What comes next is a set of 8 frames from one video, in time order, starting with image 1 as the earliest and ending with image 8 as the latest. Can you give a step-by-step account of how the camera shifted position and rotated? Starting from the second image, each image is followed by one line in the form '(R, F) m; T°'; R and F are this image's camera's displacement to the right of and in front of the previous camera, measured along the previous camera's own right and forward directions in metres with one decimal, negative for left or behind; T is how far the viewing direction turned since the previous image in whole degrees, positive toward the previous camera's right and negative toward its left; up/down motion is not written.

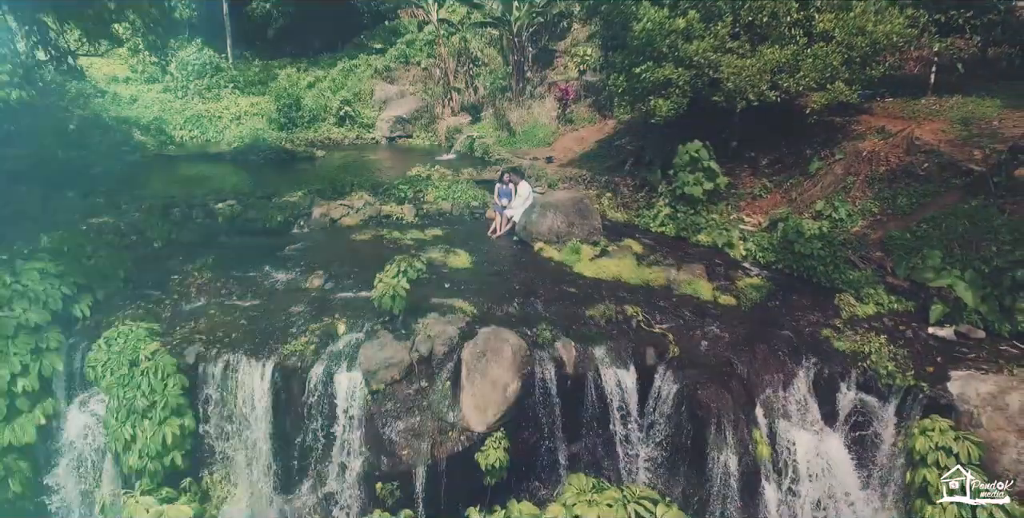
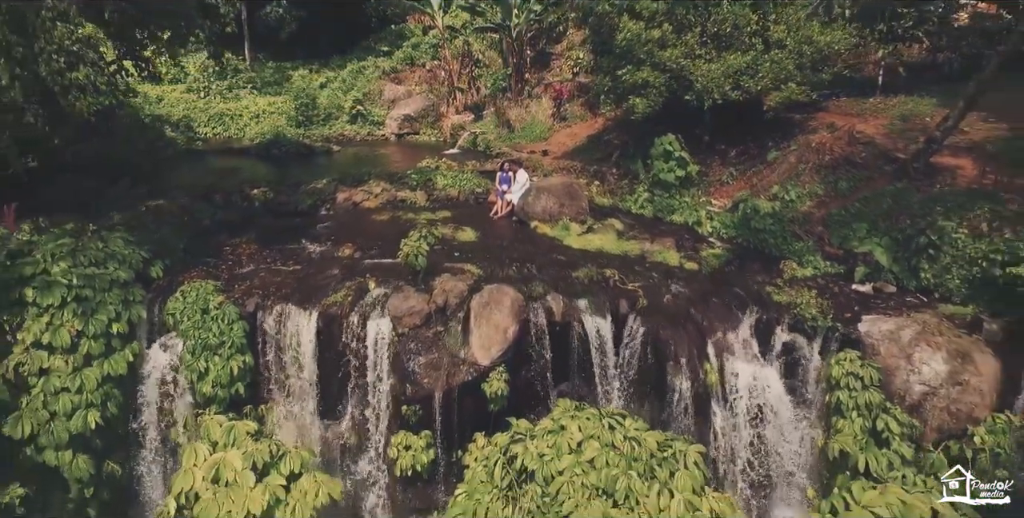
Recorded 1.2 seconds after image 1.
(0.0, -1.4) m; 0°
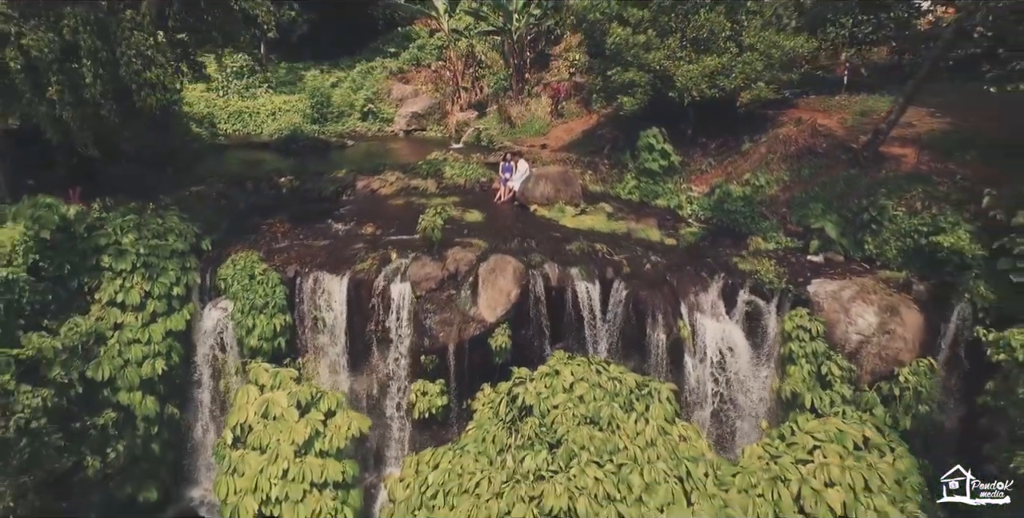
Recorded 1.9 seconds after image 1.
(0.0, -1.2) m; 0°
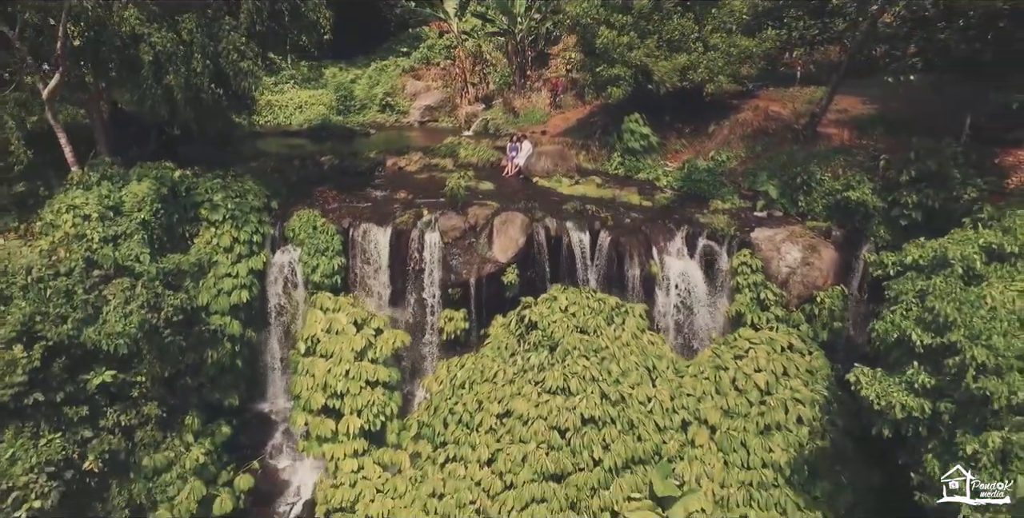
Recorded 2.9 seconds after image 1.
(-0.2, -2.2) m; 0°
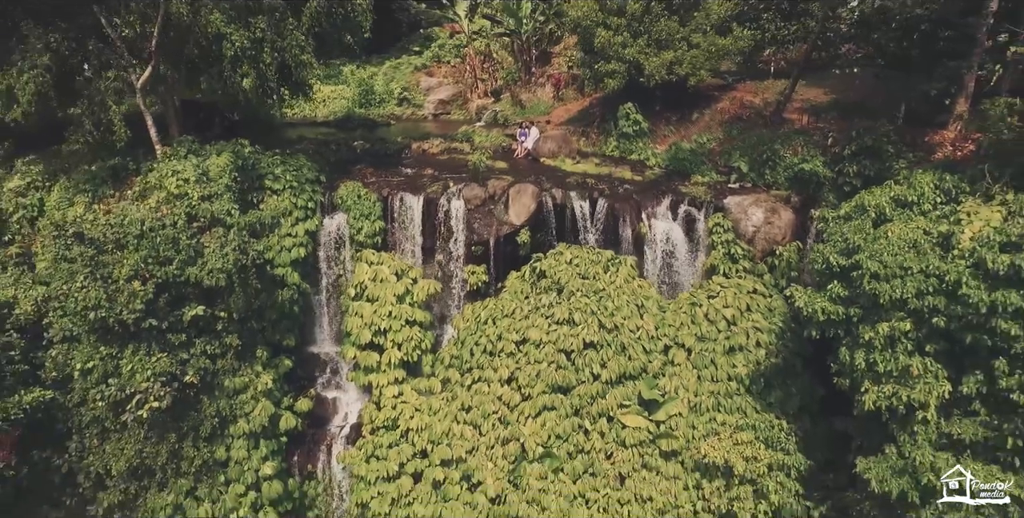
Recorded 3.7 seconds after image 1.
(-0.3, -2.0) m; 0°
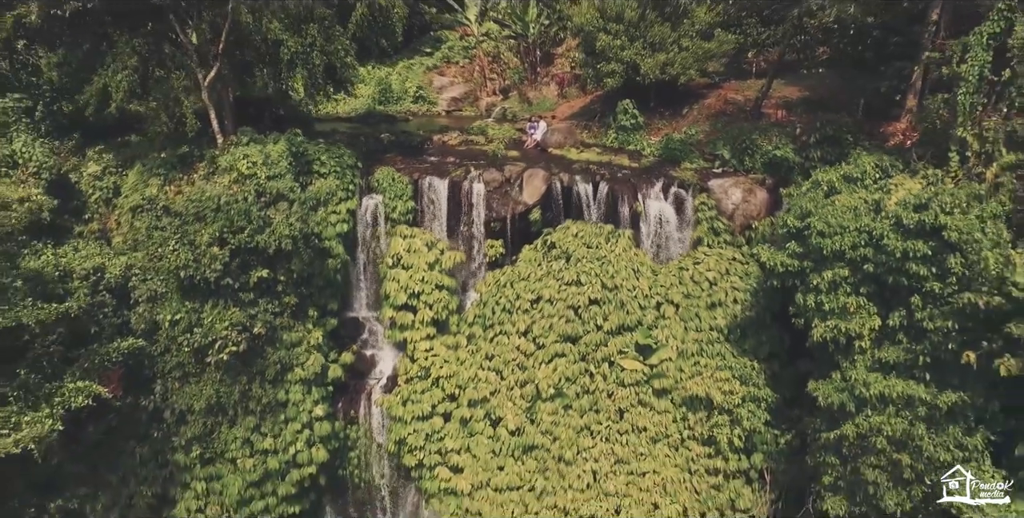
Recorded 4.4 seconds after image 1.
(-0.4, -2.0) m; 0°
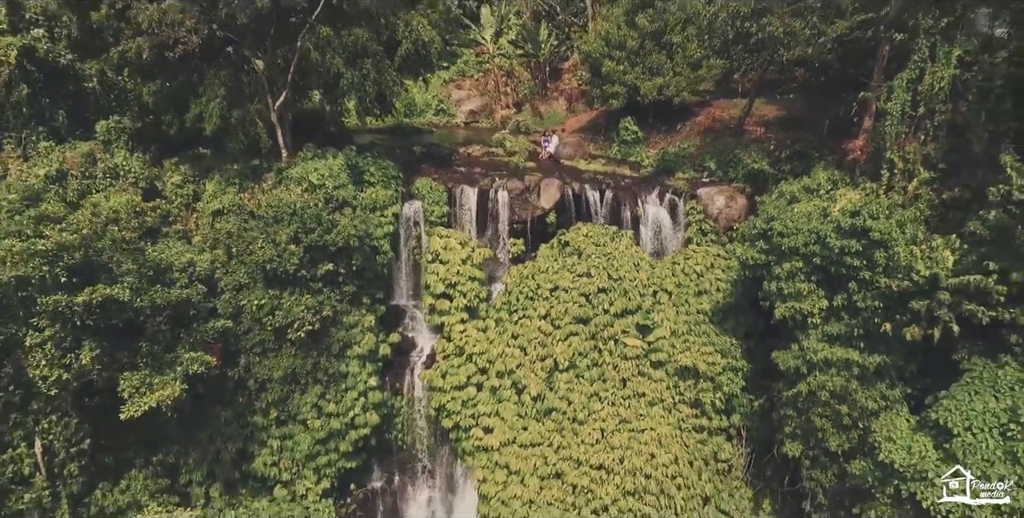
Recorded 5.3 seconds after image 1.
(-0.5, -2.6) m; 0°
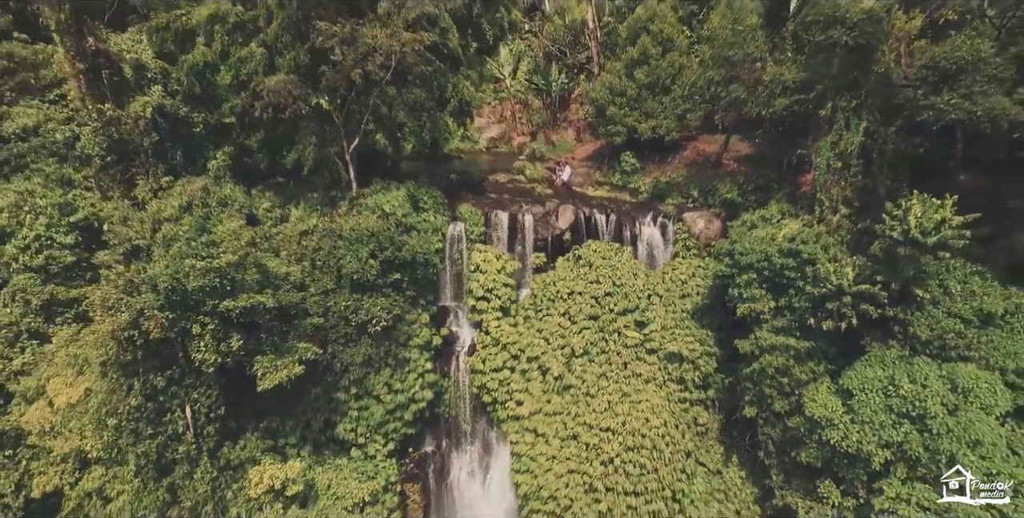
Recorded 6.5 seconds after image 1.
(-0.9, -4.4) m; 0°
